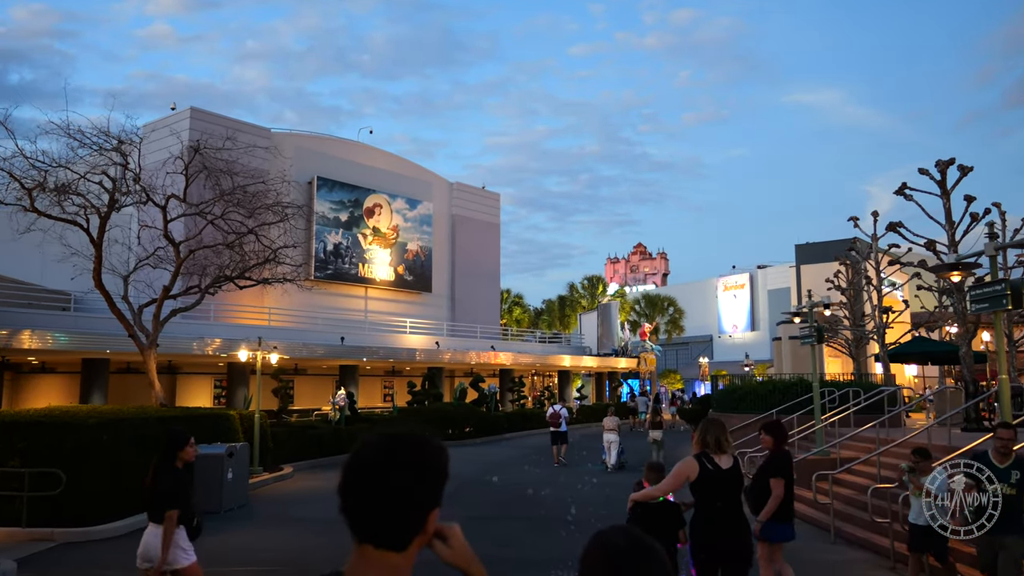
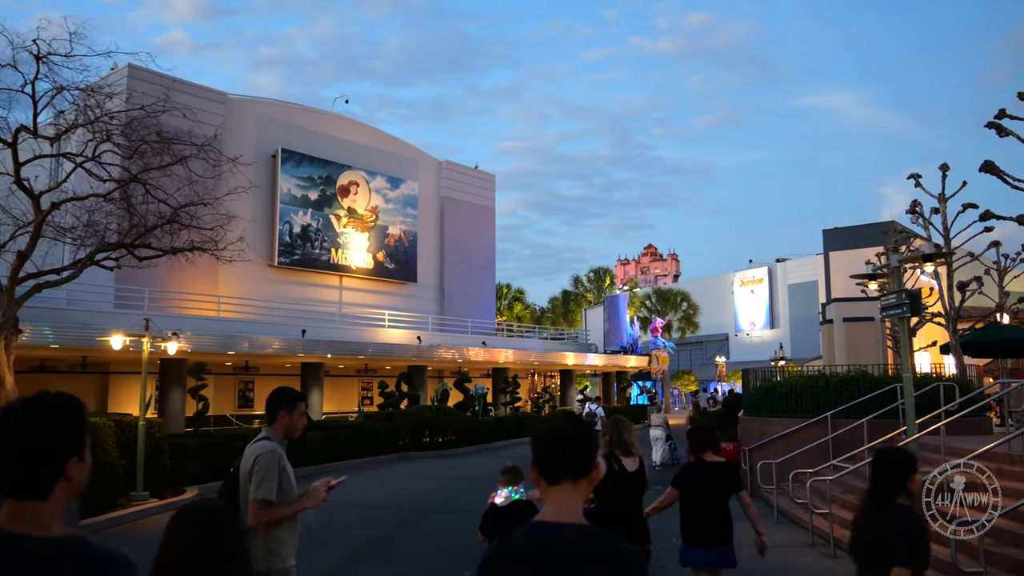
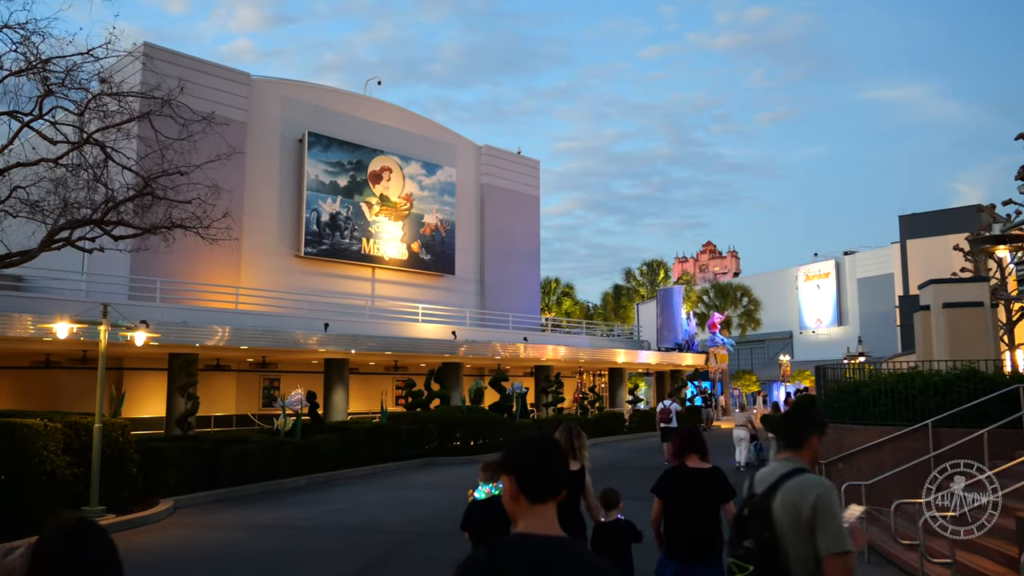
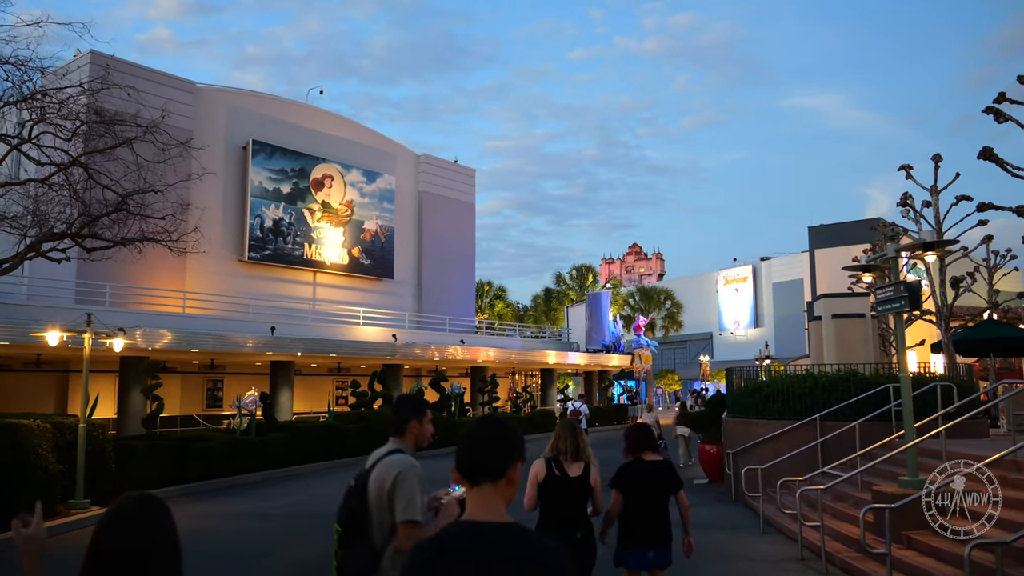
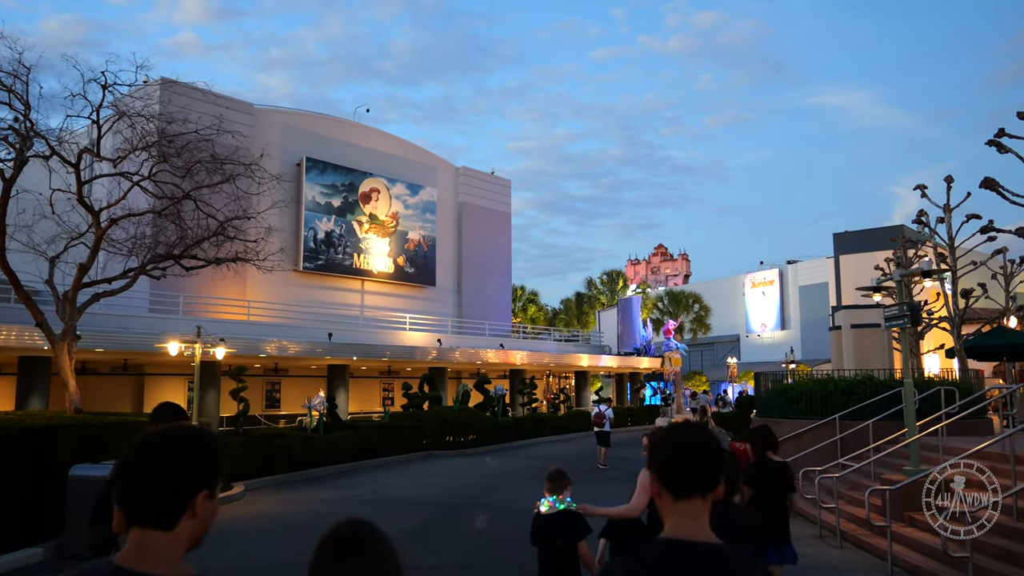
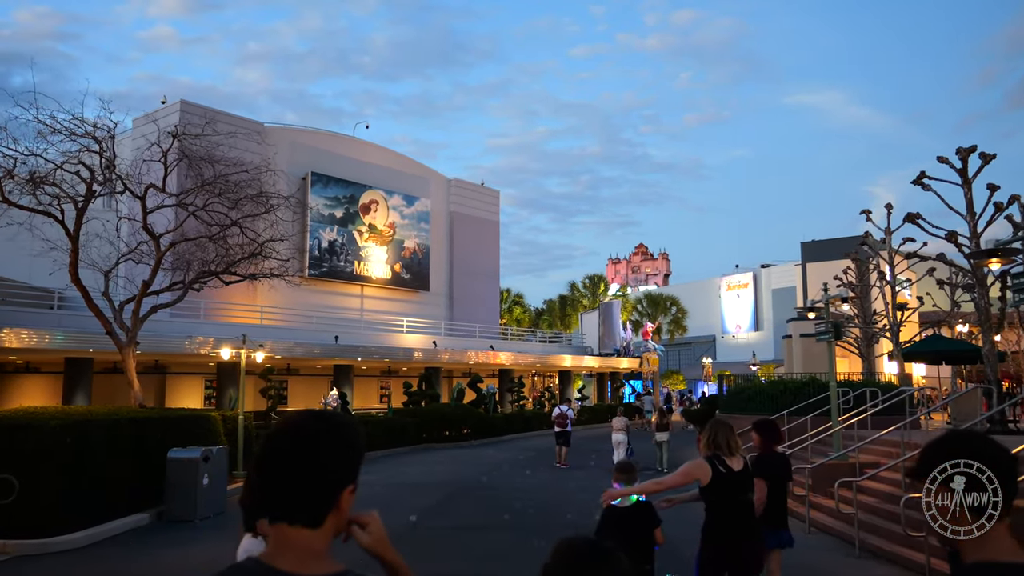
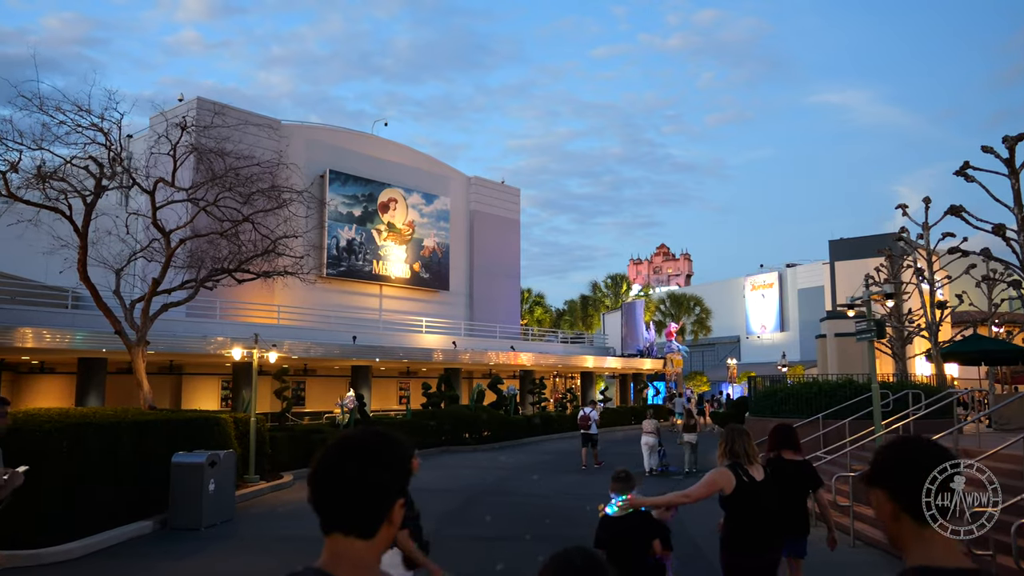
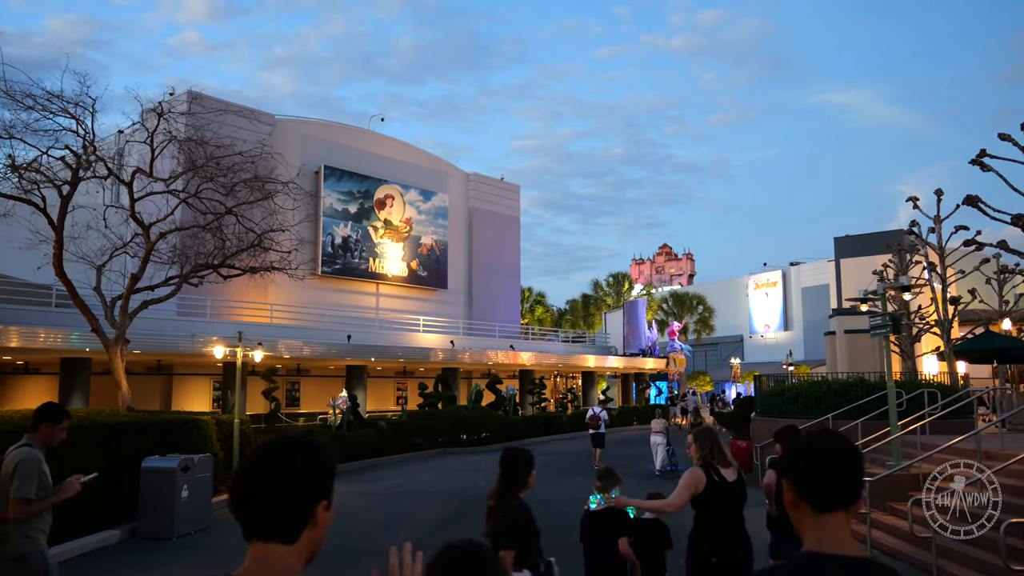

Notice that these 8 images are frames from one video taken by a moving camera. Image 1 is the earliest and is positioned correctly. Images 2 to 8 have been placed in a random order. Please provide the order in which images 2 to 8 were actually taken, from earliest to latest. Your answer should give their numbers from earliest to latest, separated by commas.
6, 7, 8, 5, 2, 4, 3
